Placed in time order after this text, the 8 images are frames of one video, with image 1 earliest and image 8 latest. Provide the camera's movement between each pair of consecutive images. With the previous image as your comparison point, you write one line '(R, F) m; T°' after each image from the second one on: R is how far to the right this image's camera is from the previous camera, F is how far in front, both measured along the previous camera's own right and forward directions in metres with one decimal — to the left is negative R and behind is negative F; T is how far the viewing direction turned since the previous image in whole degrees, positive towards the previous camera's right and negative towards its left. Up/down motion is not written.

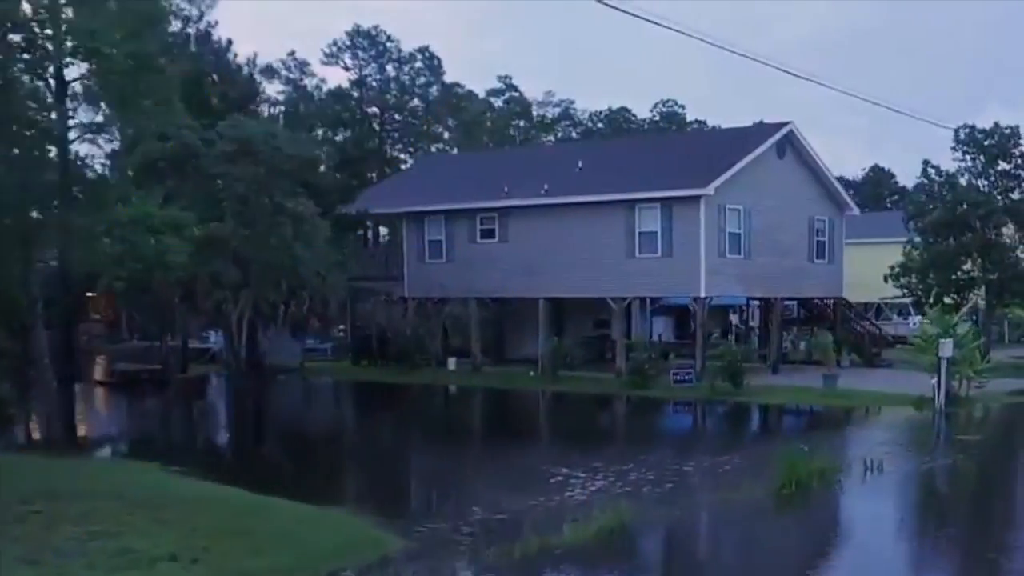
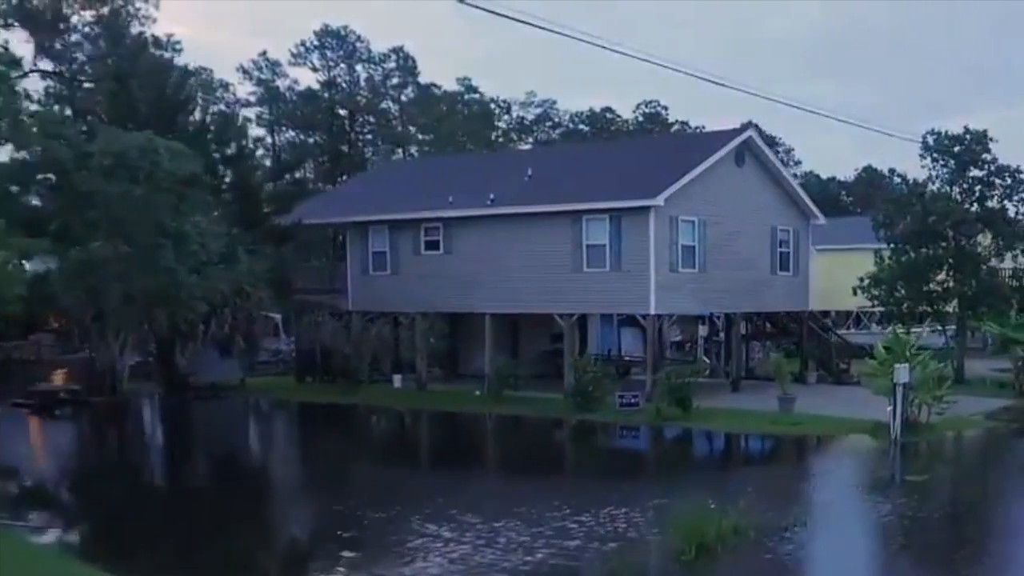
(+1.4, +1.3) m; 0°
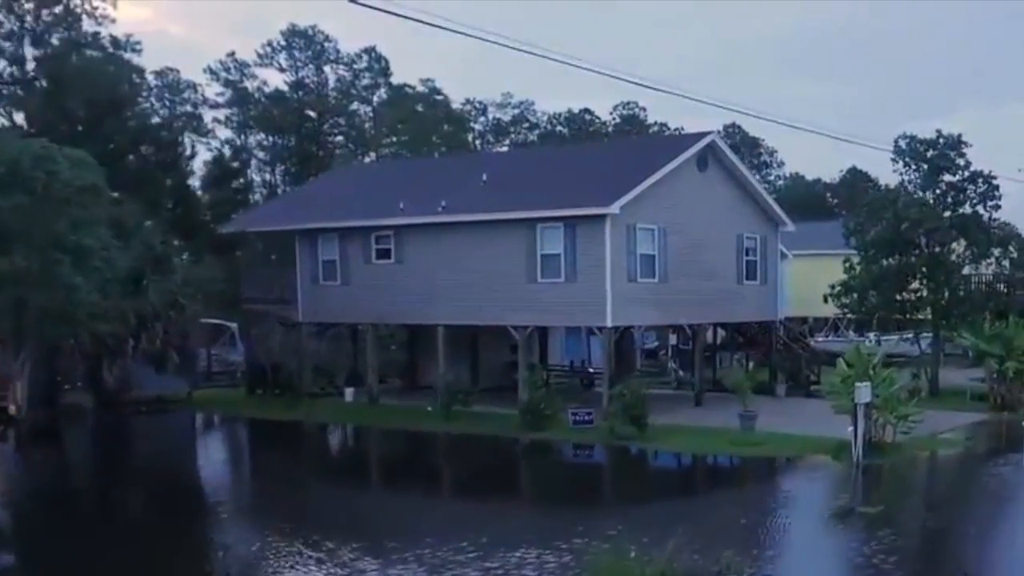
(+0.9, +1.0) m; 0°
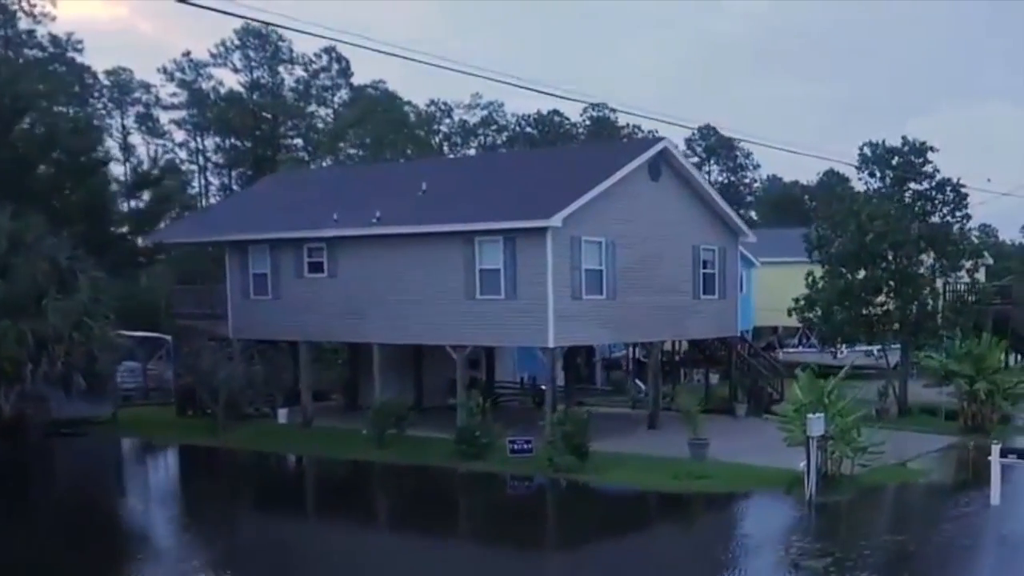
(+0.9, +1.5) m; +1°
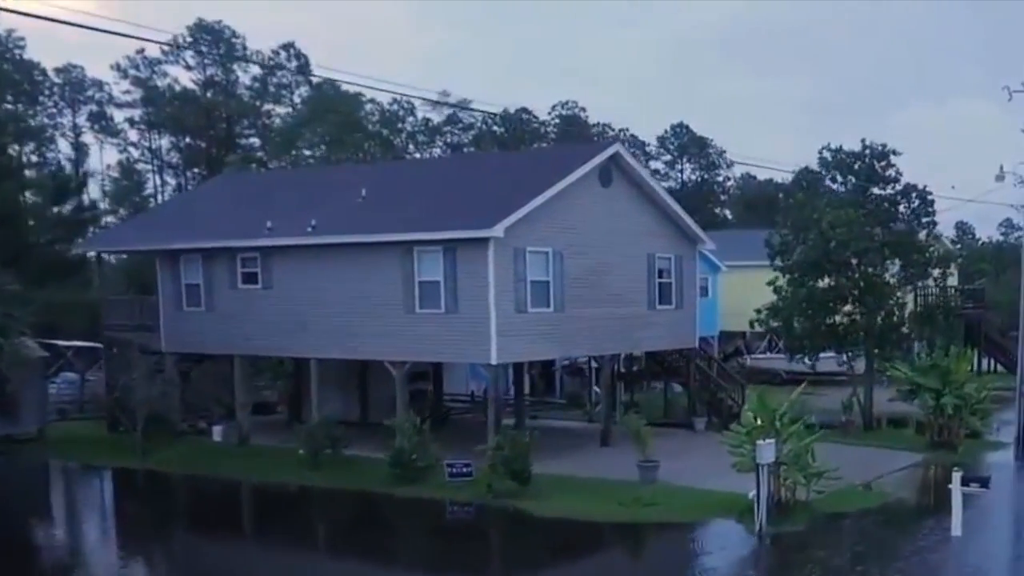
(+0.7, +1.1) m; +1°
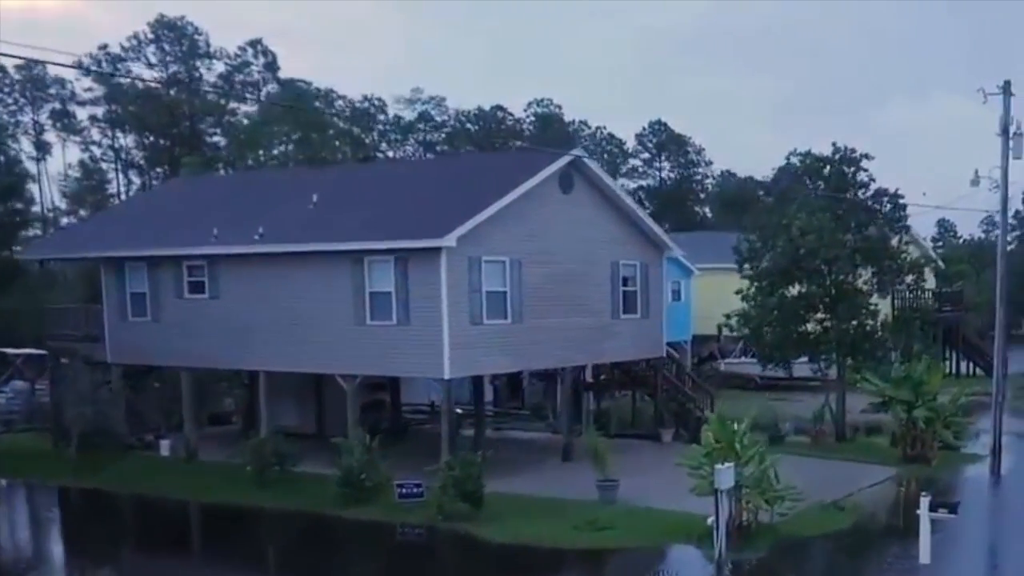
(+0.5, +0.8) m; +1°
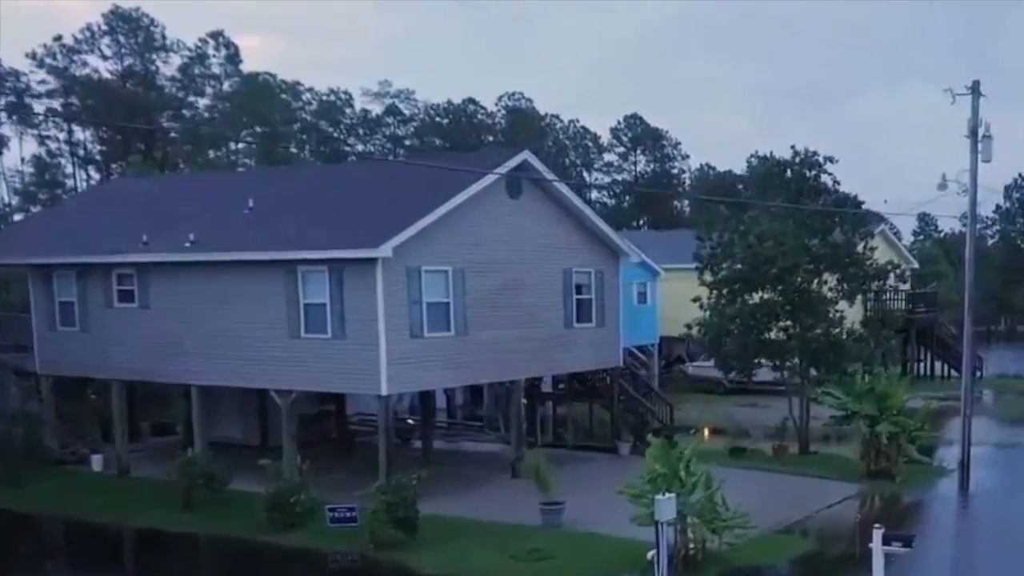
(+0.7, +0.9) m; +1°
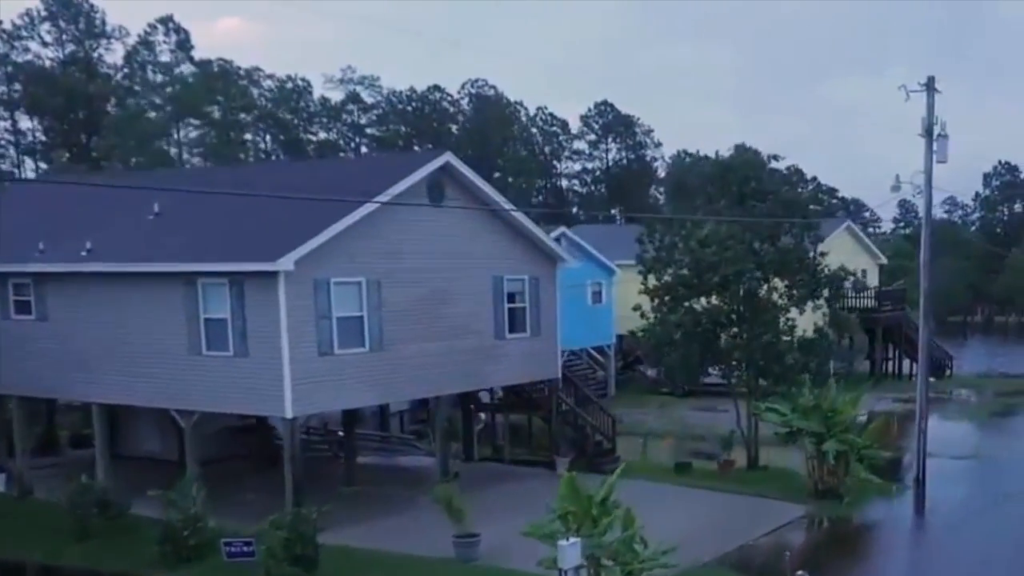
(+1.1, +1.2) m; +1°
